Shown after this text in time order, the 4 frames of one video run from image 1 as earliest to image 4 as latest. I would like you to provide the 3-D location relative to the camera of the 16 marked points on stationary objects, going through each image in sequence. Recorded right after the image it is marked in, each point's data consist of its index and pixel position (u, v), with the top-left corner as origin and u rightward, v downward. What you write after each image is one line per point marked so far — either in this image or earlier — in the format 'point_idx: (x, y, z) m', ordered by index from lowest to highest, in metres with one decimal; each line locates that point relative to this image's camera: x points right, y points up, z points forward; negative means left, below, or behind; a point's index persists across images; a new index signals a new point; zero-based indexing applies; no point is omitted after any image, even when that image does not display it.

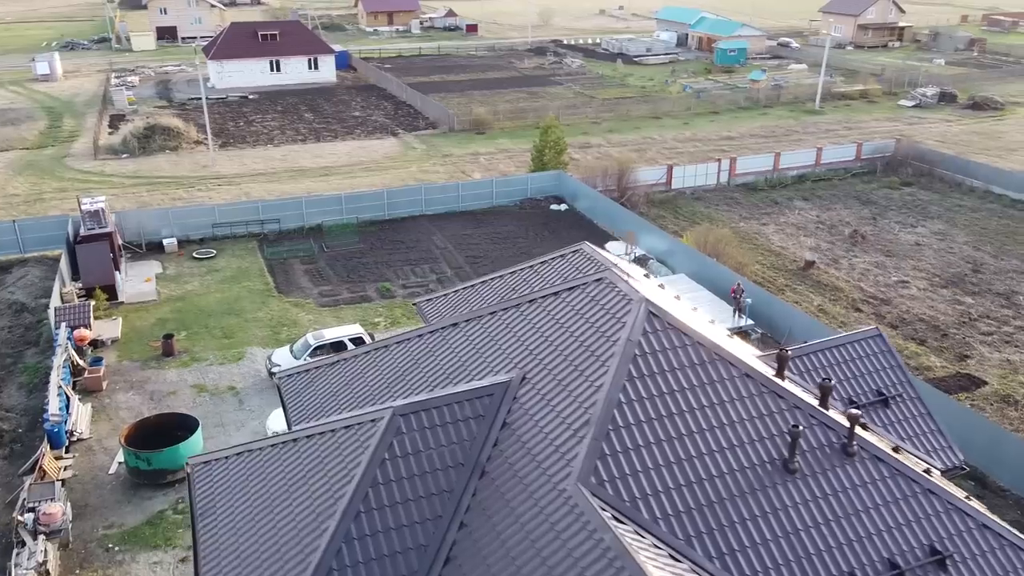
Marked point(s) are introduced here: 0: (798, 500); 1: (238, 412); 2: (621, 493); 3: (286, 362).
0: (+2.3, -1.7, +6.6) m
1: (-5.8, -2.6, +17.2) m
2: (+0.8, -1.6, +6.2) m
3: (-5.0, -1.7, +18.1) m
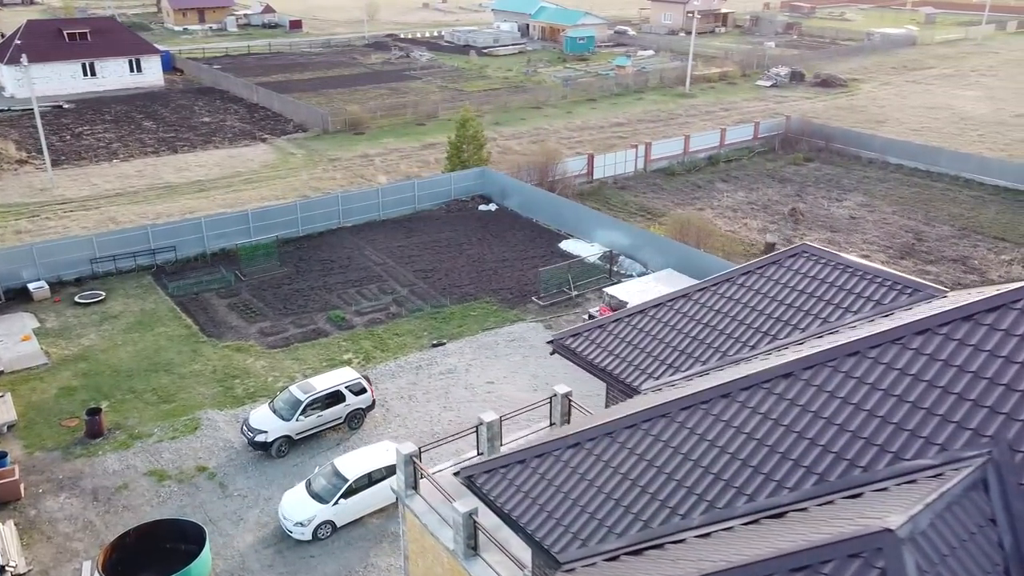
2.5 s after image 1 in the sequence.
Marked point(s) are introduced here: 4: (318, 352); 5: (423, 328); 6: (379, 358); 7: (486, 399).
0: (+5.5, -1.7, +4.7) m
1: (-4.7, -3.5, +13.2) m
2: (+4.1, -1.7, +4.0) m
3: (-4.2, -2.4, +14.3) m
4: (-4.3, -1.4, +18.1) m
5: (-2.1, -0.9, +19.4) m
6: (-2.9, -1.6, +17.9) m
7: (-0.5, -2.2, +16.2) m
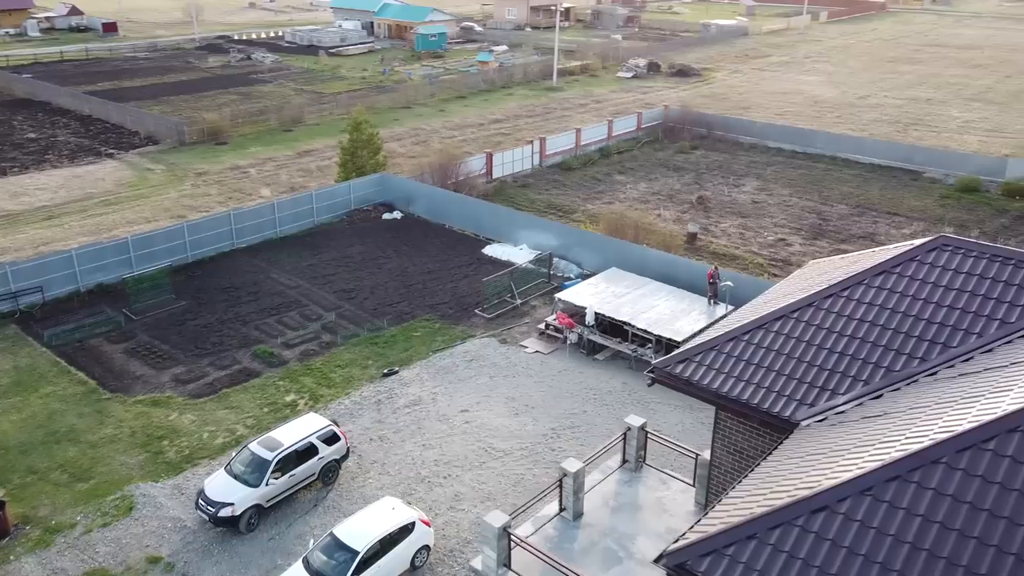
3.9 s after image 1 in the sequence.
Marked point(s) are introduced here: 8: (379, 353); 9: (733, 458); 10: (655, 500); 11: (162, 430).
0: (+7.3, -1.4, +4.4) m
1: (-4.2, -4.1, +10.8) m
2: (+6.1, -1.5, +3.5) m
3: (-4.0, -3.1, +11.9) m
4: (-4.9, -2.1, +15.6) m
5: (-3.1, -1.4, +17.3) m
6: (-3.5, -2.1, +15.7) m
7: (-0.8, -2.5, +14.5) m
8: (-2.8, -1.4, +17.4) m
9: (+2.2, -1.7, +8.1) m
10: (+1.6, -2.3, +8.9) m
11: (-6.2, -2.5, +14.5) m
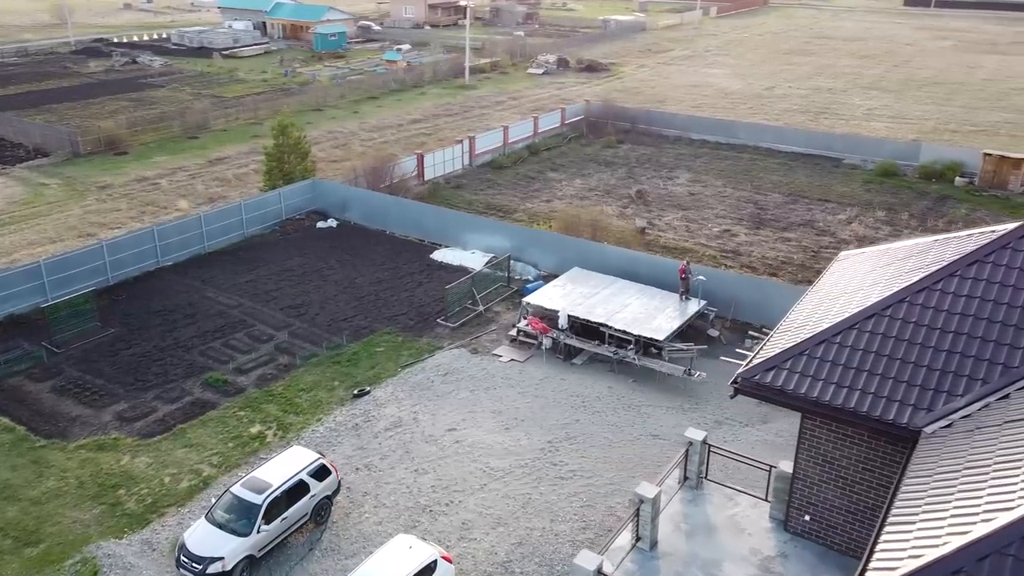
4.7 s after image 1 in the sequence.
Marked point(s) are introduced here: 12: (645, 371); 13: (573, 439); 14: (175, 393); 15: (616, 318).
0: (+8.4, -1.1, +4.5) m
1: (-3.7, -4.4, +9.4) m
2: (+7.3, -1.3, +3.4) m
3: (-3.7, -3.4, +10.5) m
4: (-5.1, -2.5, +14.1) m
5: (-3.6, -1.7, +16.0) m
6: (-3.7, -2.4, +14.3) m
7: (-0.9, -2.7, +13.5) m
8: (-3.3, -1.7, +16.1) m
9: (+2.8, -1.7, +7.5) m
10: (+2.2, -2.3, +8.2) m
11: (-6.3, -3.0, +12.9) m
12: (+2.7, -1.7, +16.3) m
13: (+1.0, -2.6, +13.9) m
14: (-6.3, -2.0, +15.2) m
15: (+2.2, -0.6, +16.9) m
